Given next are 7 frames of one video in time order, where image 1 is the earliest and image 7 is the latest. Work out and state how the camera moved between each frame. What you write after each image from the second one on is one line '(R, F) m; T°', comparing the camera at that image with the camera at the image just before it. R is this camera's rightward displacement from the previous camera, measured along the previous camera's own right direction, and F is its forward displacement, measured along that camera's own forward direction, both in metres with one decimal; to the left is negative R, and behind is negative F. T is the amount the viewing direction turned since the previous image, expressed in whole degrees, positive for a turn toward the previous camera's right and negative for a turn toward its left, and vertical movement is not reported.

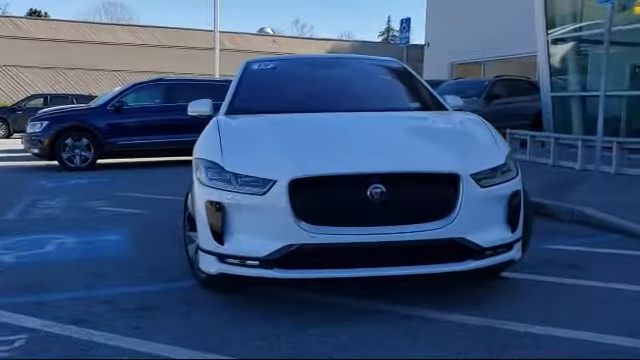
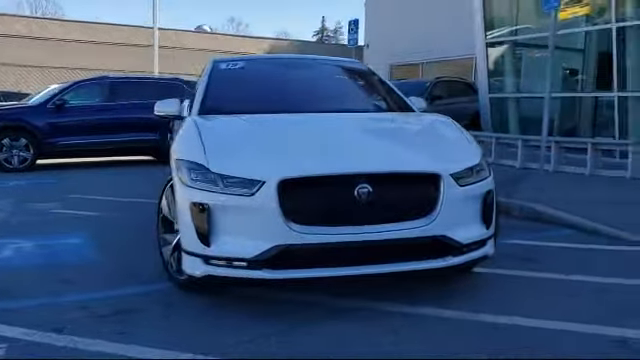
(-0.4, 0.0) m; +6°
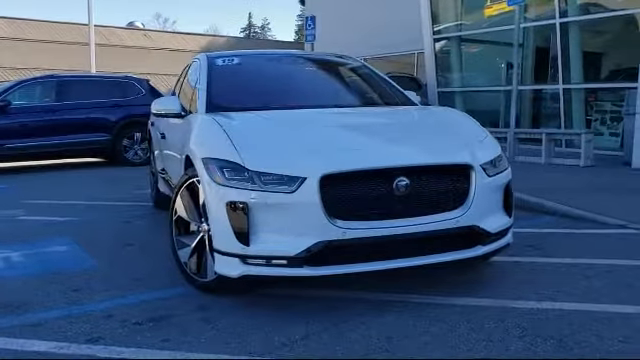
(-0.8, +0.1) m; +7°
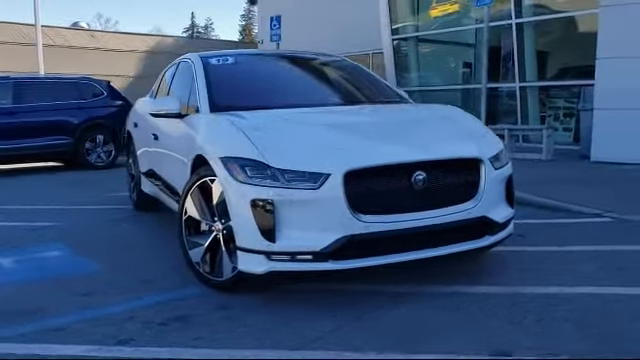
(-0.6, -0.1) m; +5°
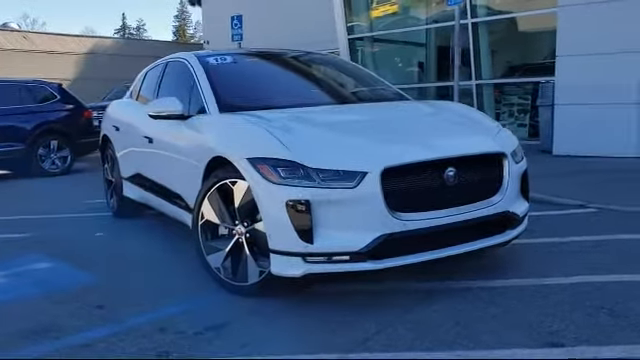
(-0.7, +0.1) m; +6°
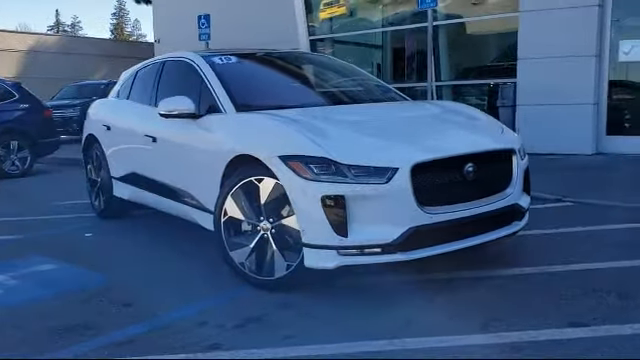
(-0.7, -0.1) m; +6°
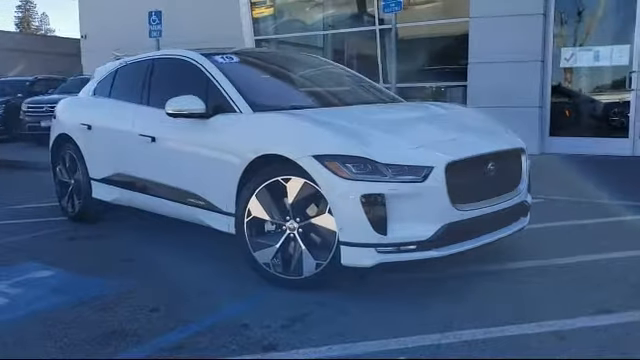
(-0.9, 0.0) m; +8°
